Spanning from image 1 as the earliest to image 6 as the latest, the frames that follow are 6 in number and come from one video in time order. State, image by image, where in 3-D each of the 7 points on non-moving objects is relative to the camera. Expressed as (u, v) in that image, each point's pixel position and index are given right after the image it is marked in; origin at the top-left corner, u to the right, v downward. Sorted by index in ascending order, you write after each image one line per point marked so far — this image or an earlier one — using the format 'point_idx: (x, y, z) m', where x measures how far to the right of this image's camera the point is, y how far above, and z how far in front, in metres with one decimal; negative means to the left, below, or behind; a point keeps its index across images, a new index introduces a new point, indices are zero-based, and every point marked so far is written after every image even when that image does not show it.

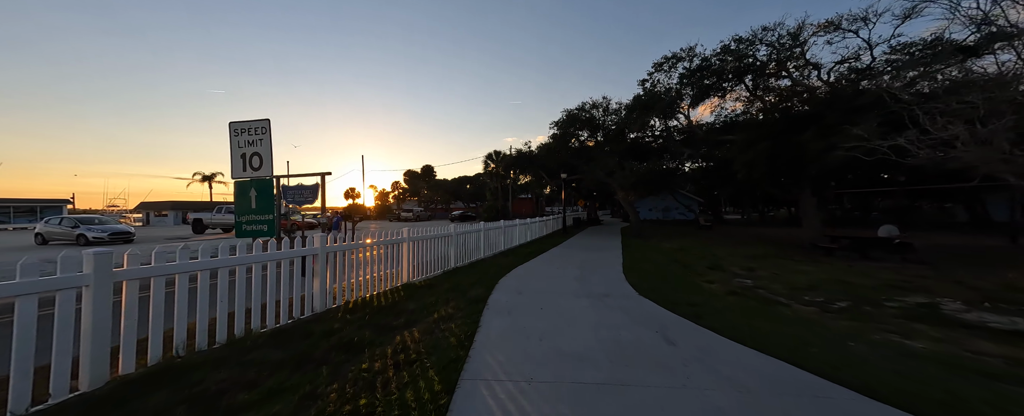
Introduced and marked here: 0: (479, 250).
0: (-1.1, -1.6, +11.2) m
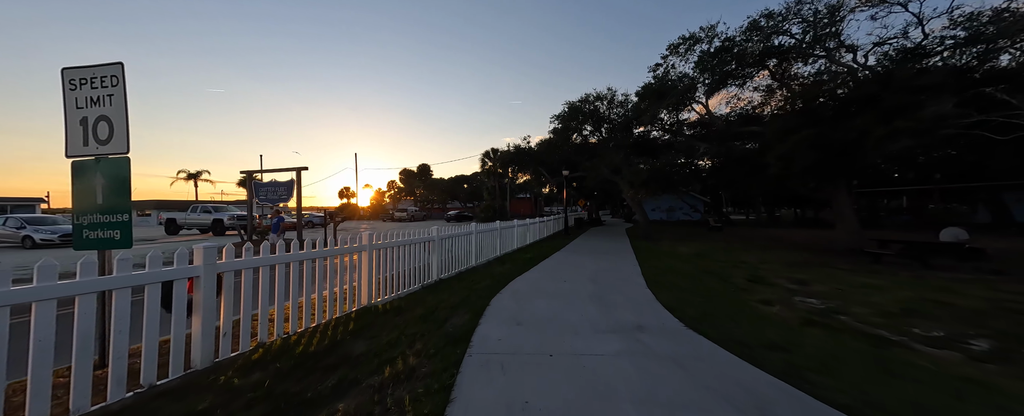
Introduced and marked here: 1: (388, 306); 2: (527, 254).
0: (-1.2, -1.5, +9.5) m
1: (-2.2, -1.7, +5.1) m
2: (+0.7, -2.0, +12.5) m
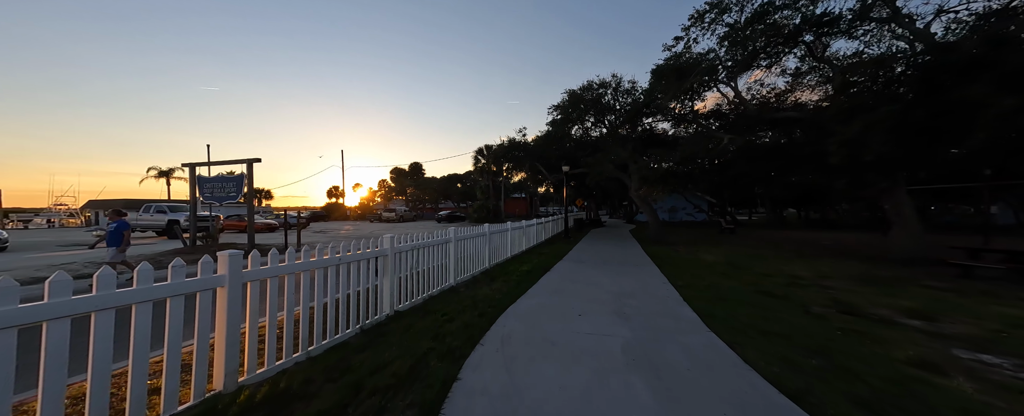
0: (-1.4, -1.5, +7.2) m
1: (-2.3, -1.7, +2.7) m
2: (+0.4, -1.9, +10.3) m
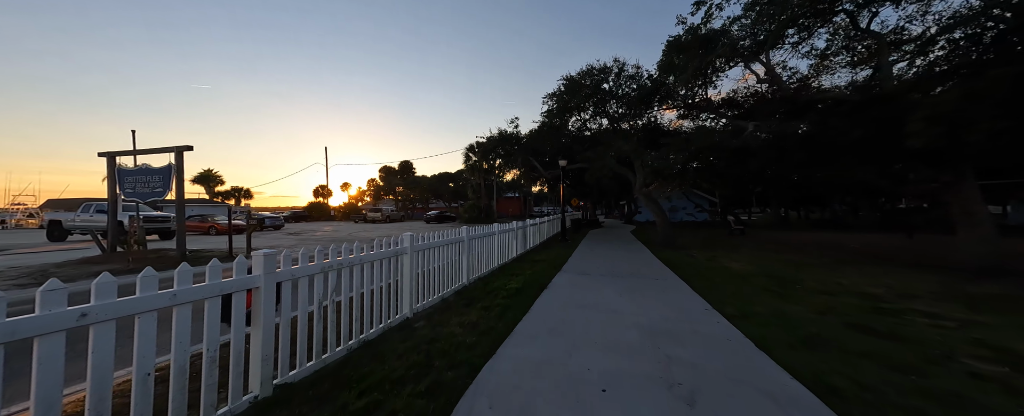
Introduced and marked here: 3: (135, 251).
0: (-1.7, -1.5, +5.0) m
1: (-2.5, -1.6, +0.6) m
2: (+0.1, -1.9, +8.2) m
3: (-14.1, -1.6, +10.8) m
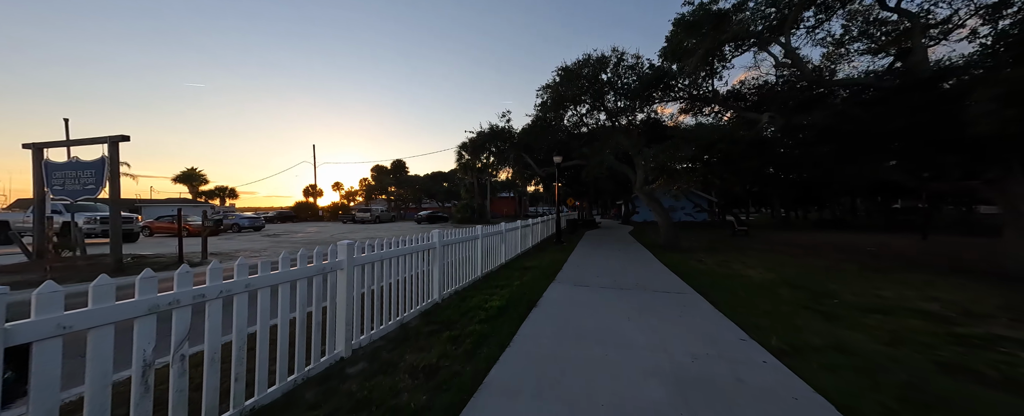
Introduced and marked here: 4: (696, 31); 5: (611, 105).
0: (-2.0, -1.5, +3.8) m
1: (-2.8, -1.6, -0.7) m
2: (-0.3, -1.9, +6.9) m
3: (-14.5, -1.6, +9.3) m
4: (+7.0, +6.7, +11.3) m
5: (+5.6, +5.9, +16.8) m
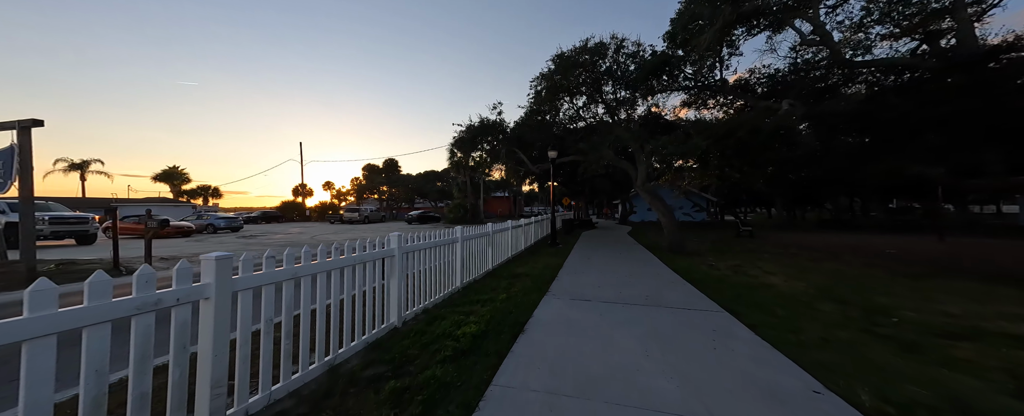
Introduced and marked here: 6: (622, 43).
0: (-2.3, -1.4, +2.5) m
1: (-2.9, -1.6, -2.0) m
2: (-0.6, -1.8, +5.7) m
3: (-14.9, -1.6, +7.9) m
4: (+6.6, +6.8, +10.1) m
5: (+5.2, +6.0, +15.6) m
6: (+5.5, +8.2, +14.6) m
